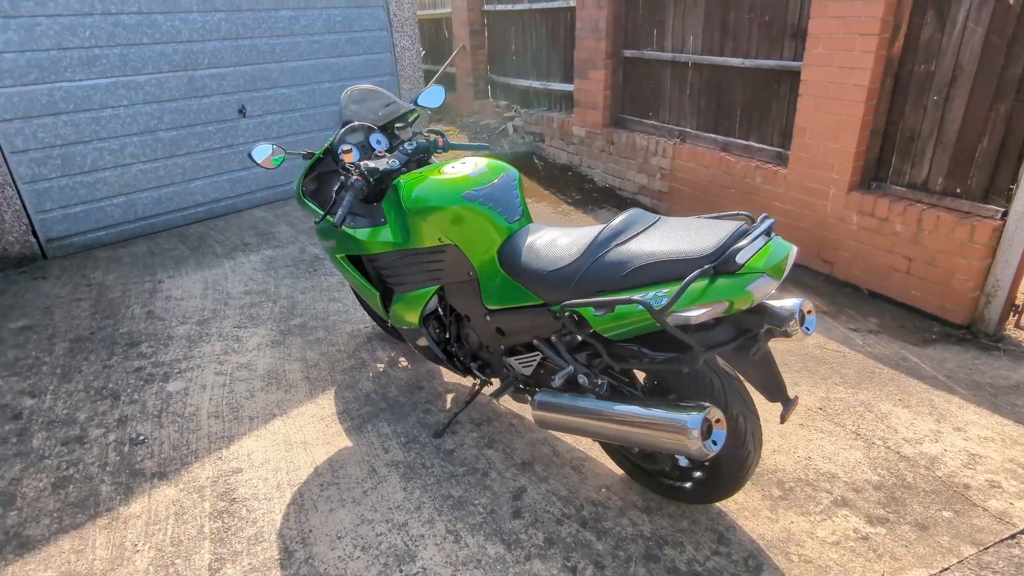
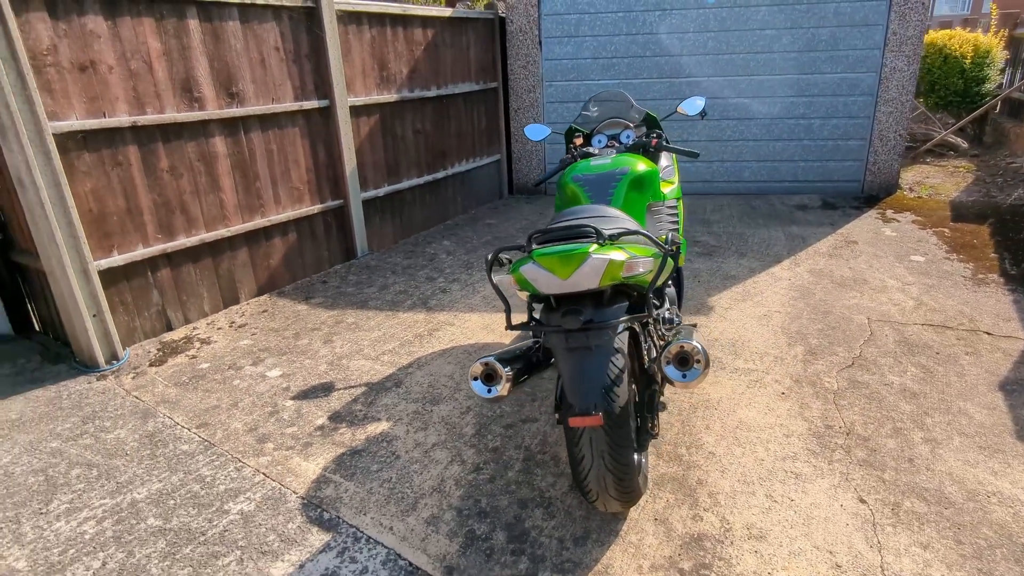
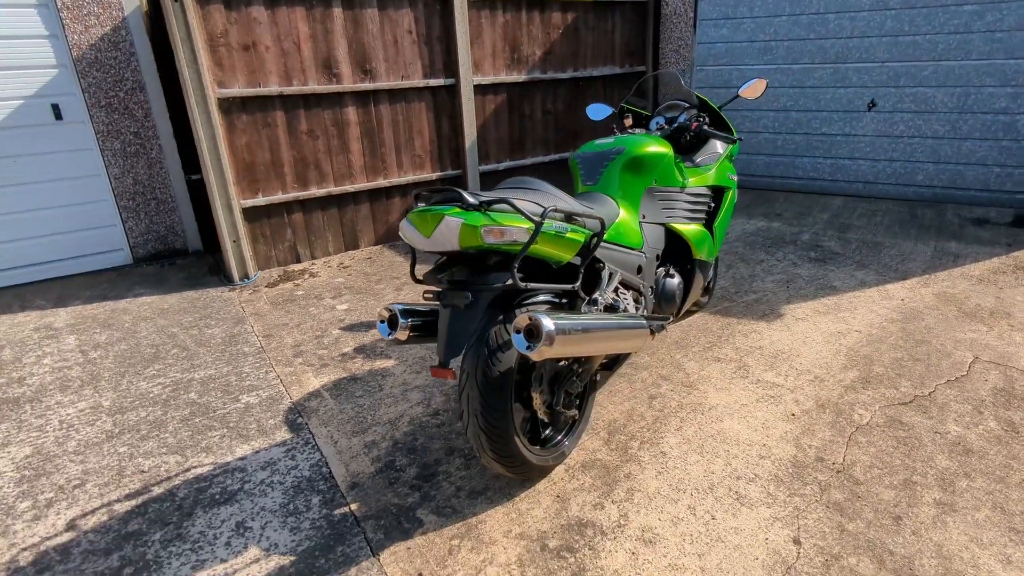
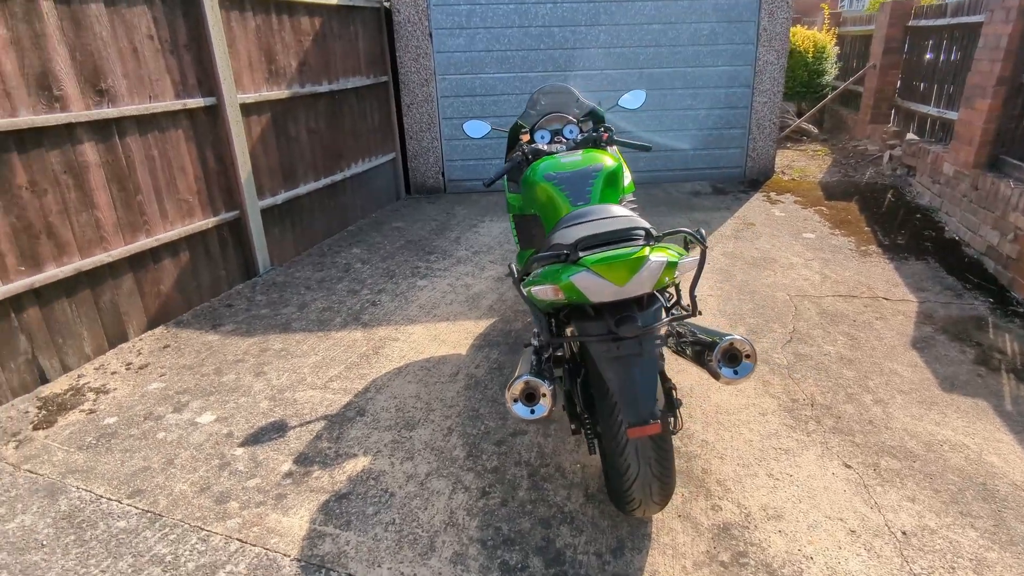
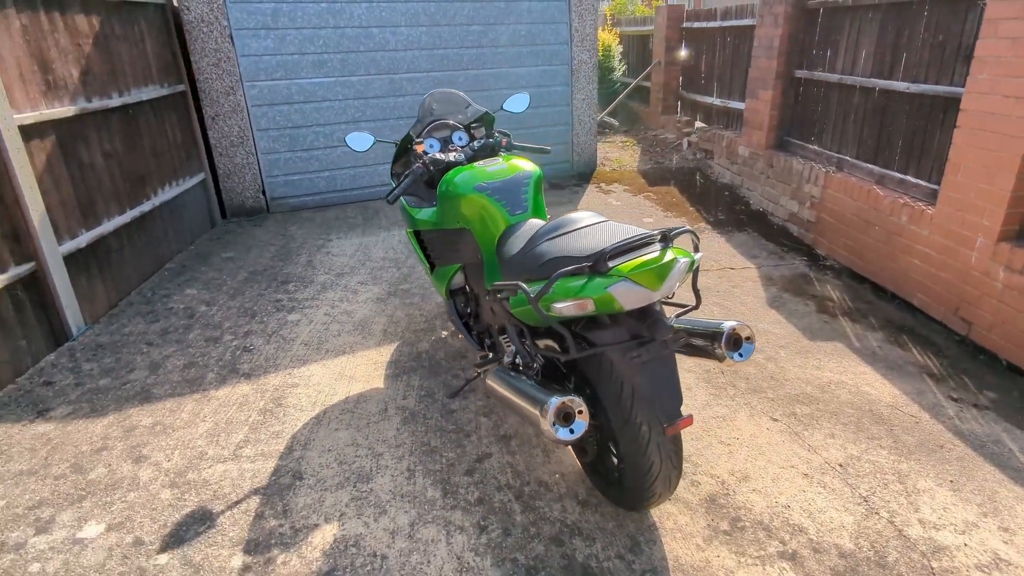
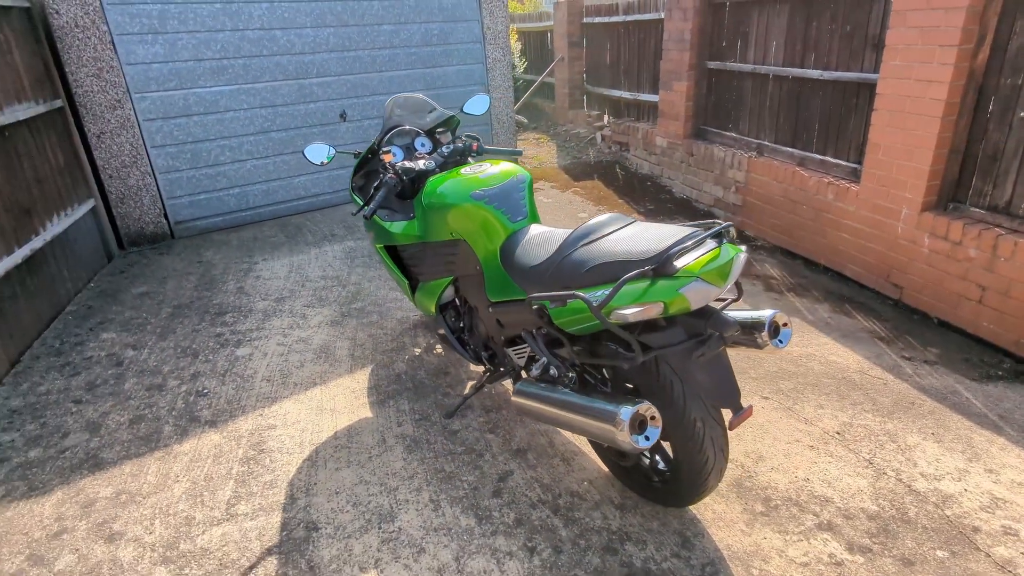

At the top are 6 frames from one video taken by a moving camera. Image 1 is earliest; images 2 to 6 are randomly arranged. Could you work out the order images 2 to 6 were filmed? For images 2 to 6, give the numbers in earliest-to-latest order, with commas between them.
6, 5, 4, 2, 3
